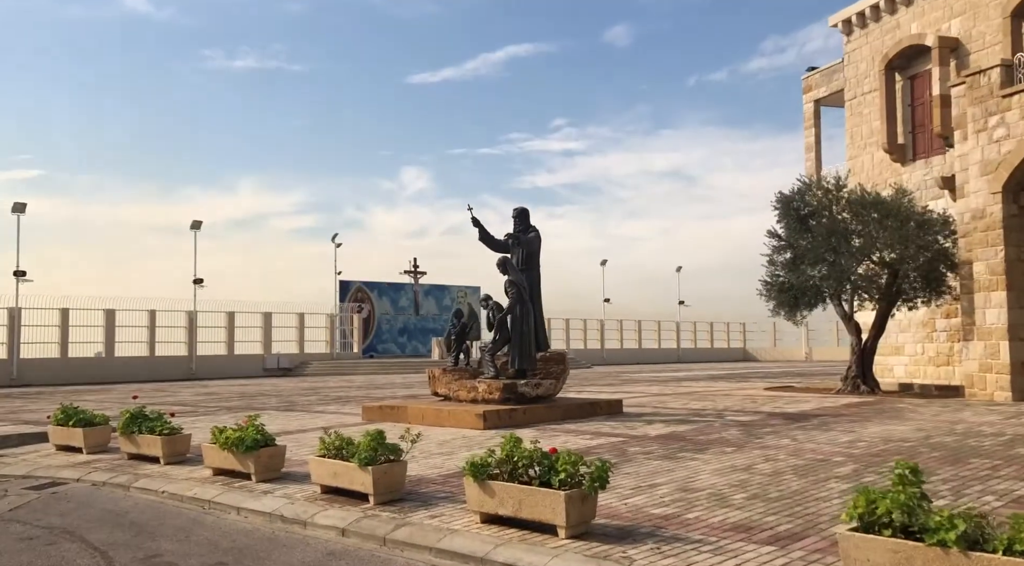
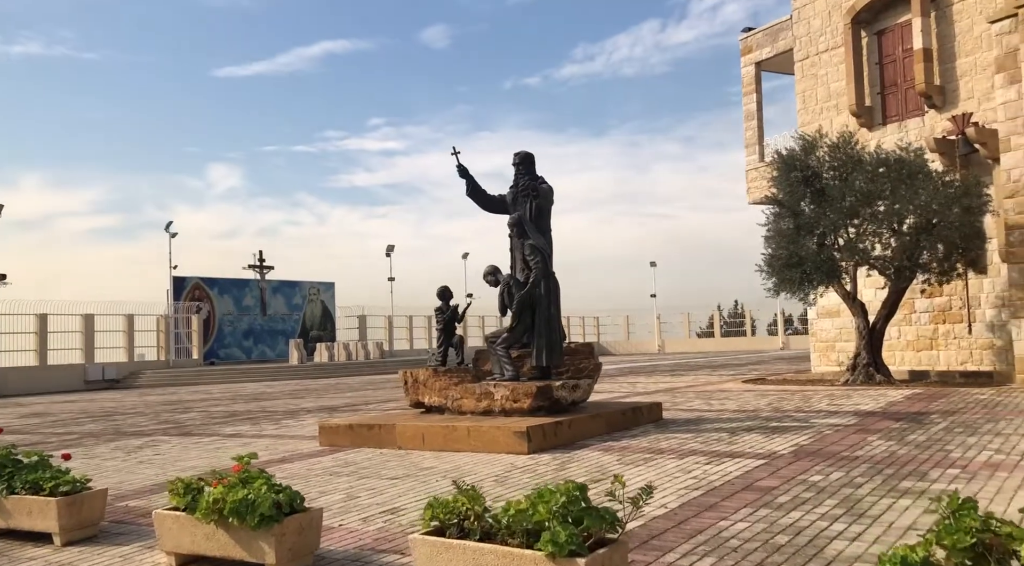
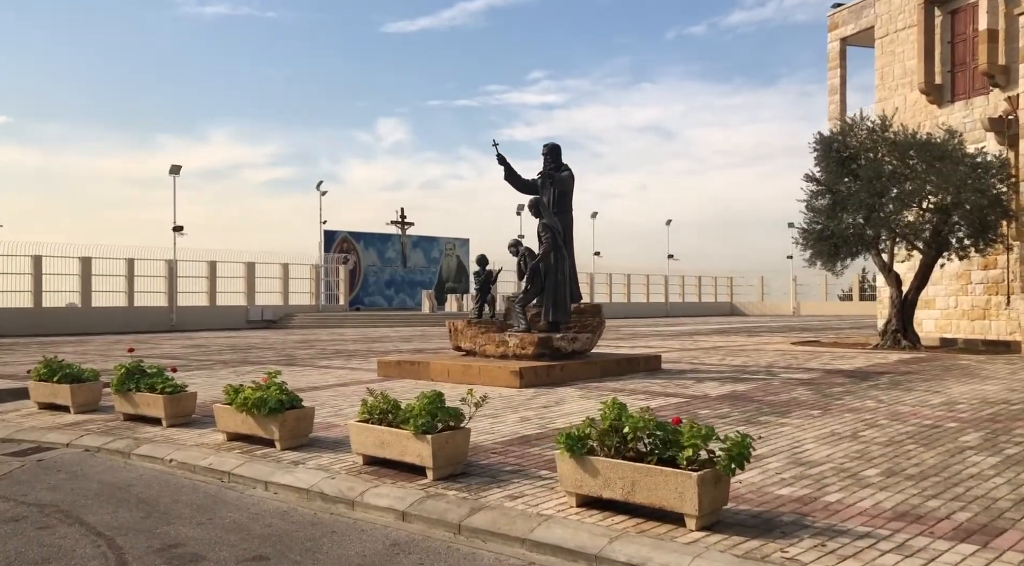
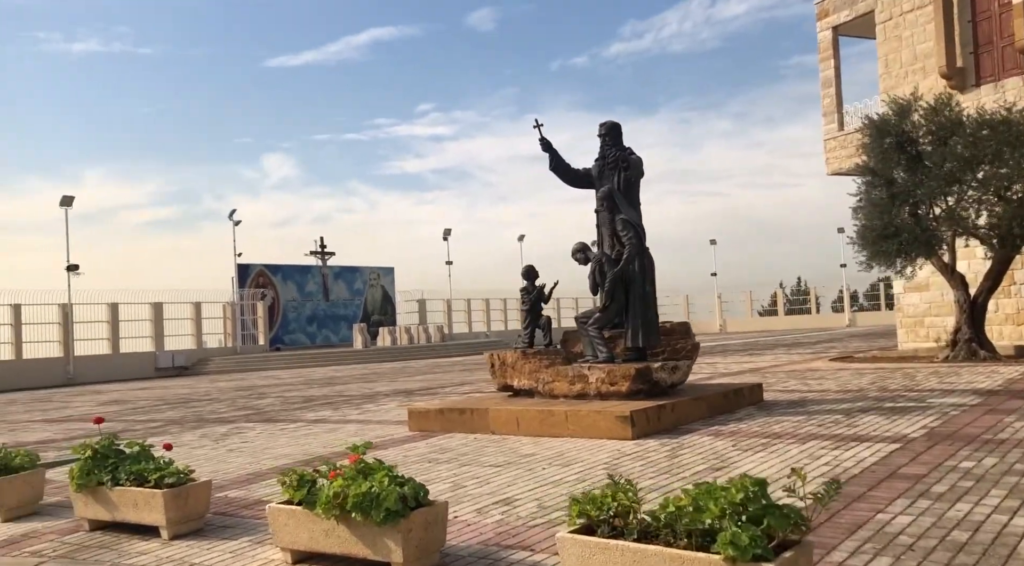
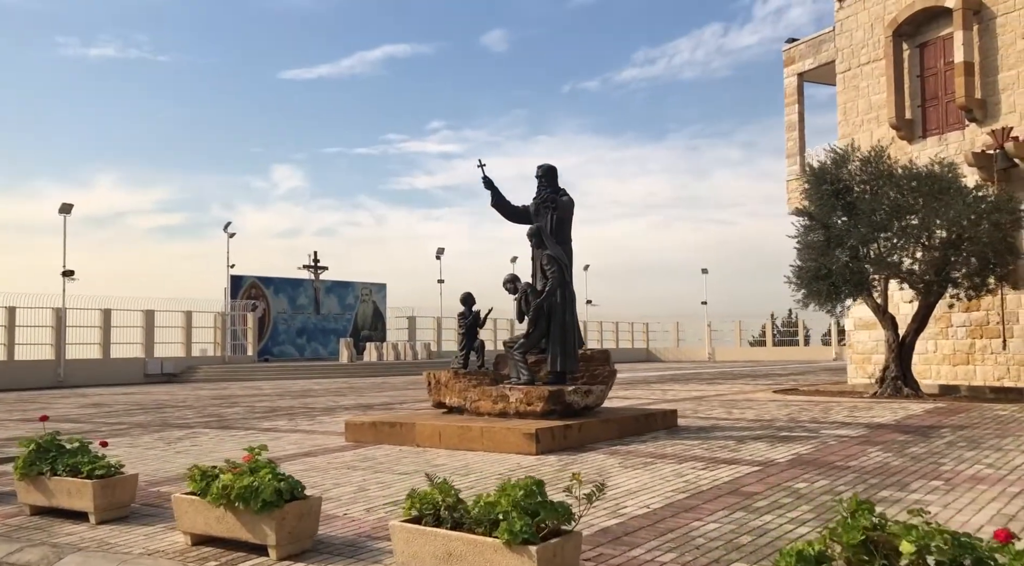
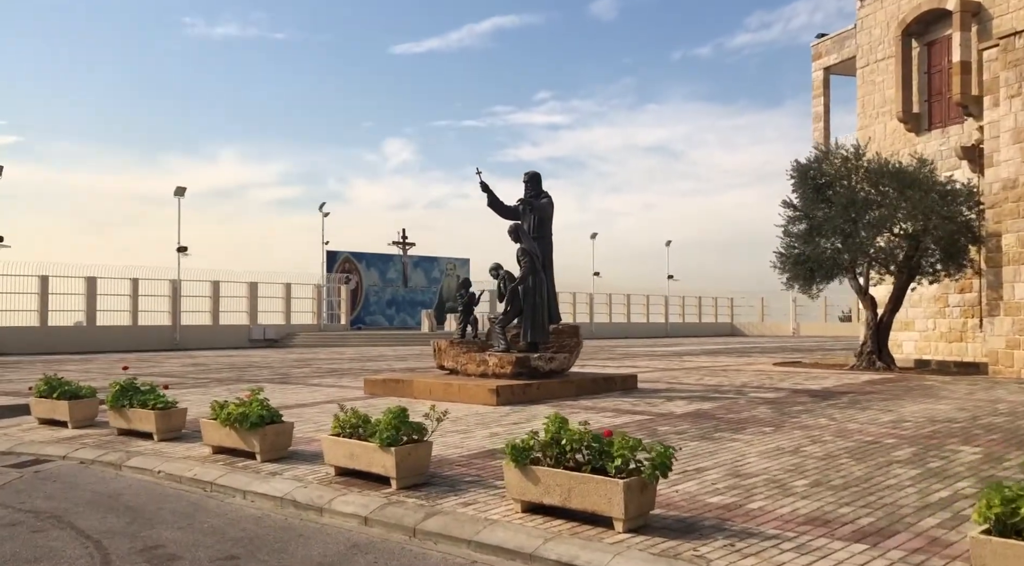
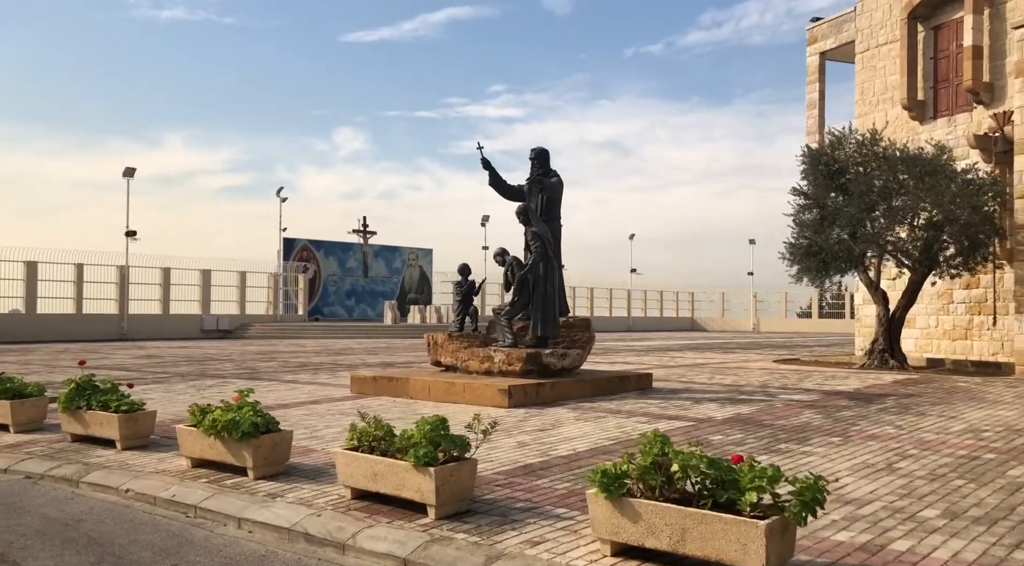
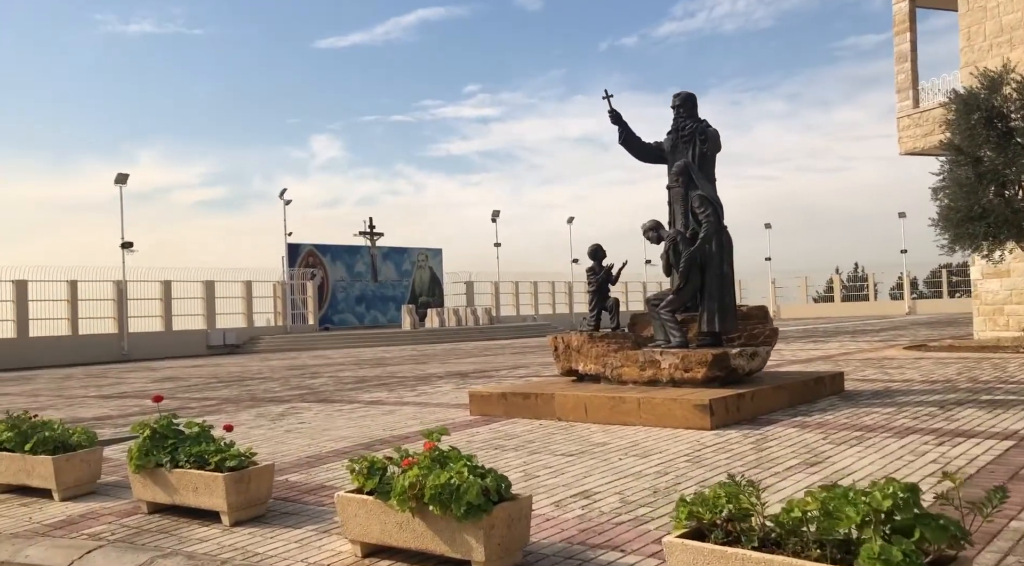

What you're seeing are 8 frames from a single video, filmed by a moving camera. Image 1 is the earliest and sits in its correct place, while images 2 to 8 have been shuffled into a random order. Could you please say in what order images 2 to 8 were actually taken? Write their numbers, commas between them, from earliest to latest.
6, 3, 7, 5, 2, 4, 8
